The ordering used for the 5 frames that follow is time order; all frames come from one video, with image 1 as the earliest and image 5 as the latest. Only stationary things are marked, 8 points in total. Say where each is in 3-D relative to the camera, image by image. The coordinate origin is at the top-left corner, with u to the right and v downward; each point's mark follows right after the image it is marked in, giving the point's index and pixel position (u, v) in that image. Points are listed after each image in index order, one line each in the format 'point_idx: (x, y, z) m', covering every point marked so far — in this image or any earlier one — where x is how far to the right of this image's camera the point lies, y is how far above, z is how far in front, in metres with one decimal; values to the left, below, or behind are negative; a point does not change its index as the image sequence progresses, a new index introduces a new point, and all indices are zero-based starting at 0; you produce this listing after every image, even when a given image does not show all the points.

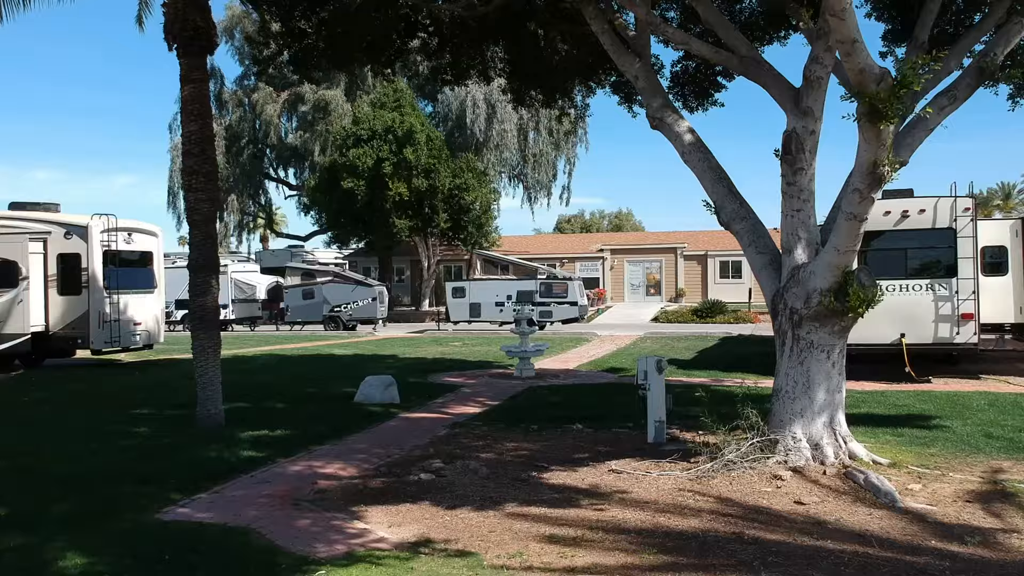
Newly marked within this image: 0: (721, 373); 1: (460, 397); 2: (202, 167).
0: (+3.1, -1.3, +15.5) m
1: (-0.7, -1.4, +13.3) m
2: (-3.3, +1.3, +11.0) m
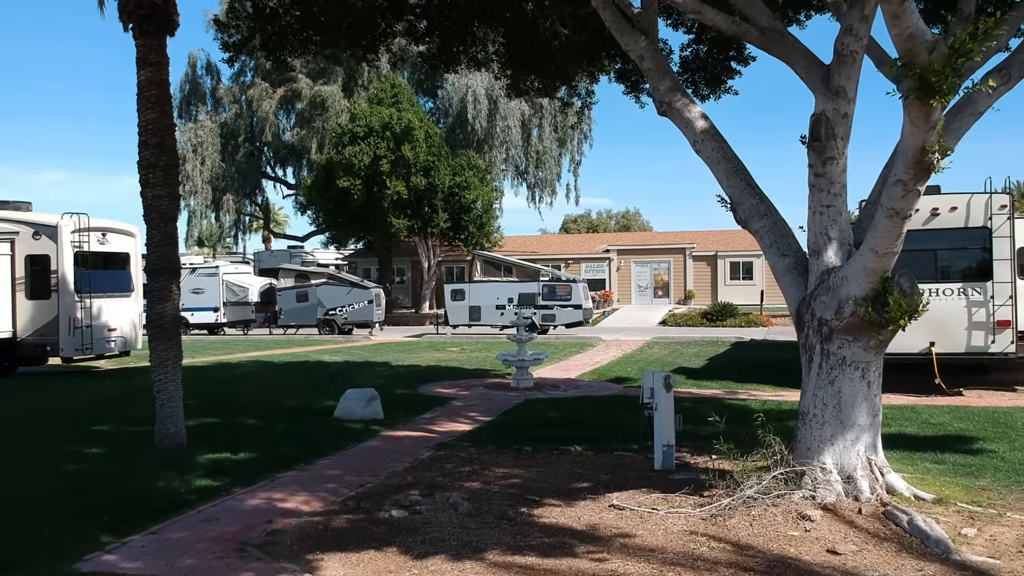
0: (+3.0, -1.3, +14.4) m
1: (-0.7, -1.4, +12.2) m
2: (-3.3, +1.2, +9.9) m
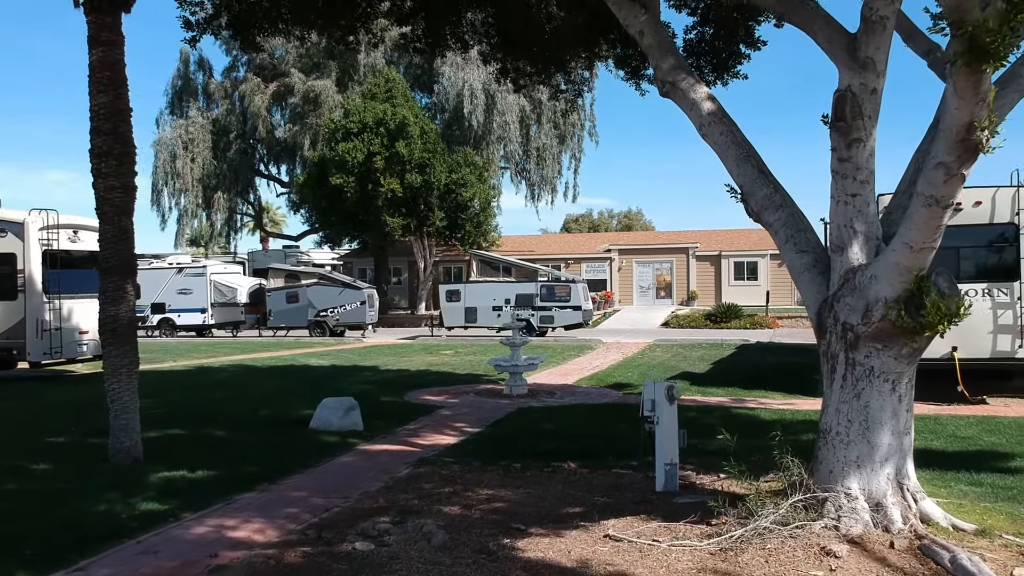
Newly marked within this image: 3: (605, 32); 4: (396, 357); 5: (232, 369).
0: (+2.9, -1.3, +13.5) m
1: (-0.8, -1.4, +11.3) m
2: (-3.5, +1.2, +9.1) m
3: (+1.1, +3.0, +12.1) m
4: (-2.2, -1.3, +19.8) m
5: (-4.7, -1.4, +17.6) m
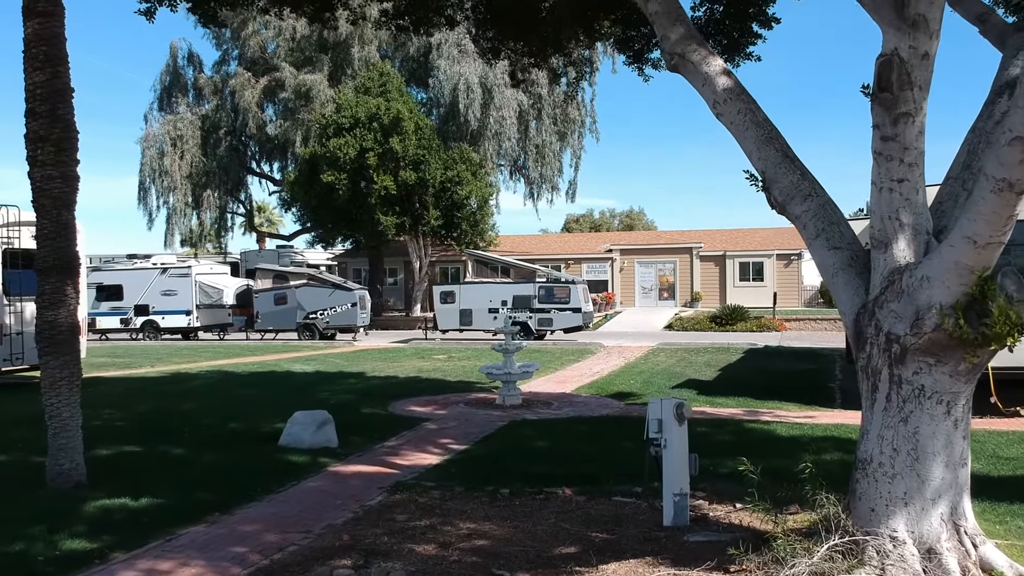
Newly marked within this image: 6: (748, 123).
0: (+2.9, -1.3, +12.5) m
1: (-0.9, -1.5, +10.3) m
2: (-3.5, +1.2, +8.0) m
3: (+1.0, +2.9, +11.1) m
4: (-2.3, -1.3, +18.8) m
5: (-4.8, -1.4, +16.6) m
6: (+1.5, +1.0, +6.4) m
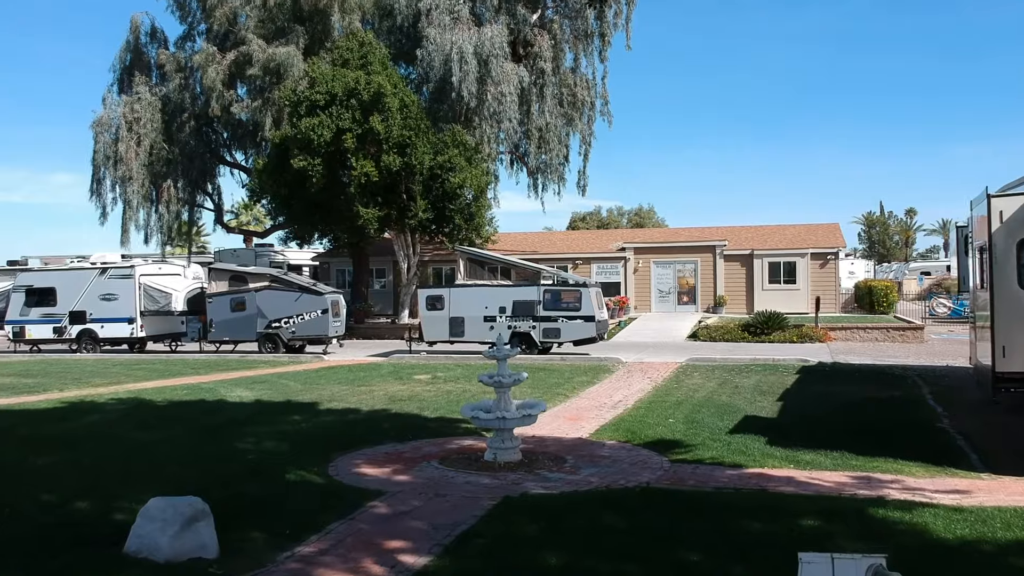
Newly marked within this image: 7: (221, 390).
0: (+2.8, -1.4, +8.6) m
1: (-1.0, -1.5, +6.4) m
2: (-3.6, +1.1, +4.2) m
3: (+1.0, +2.9, +7.3) m
4: (-2.3, -1.4, +15.0) m
5: (-4.8, -1.4, +12.7) m
6: (+1.4, +1.0, +2.6) m
7: (-4.0, -1.4, +14.5) m
